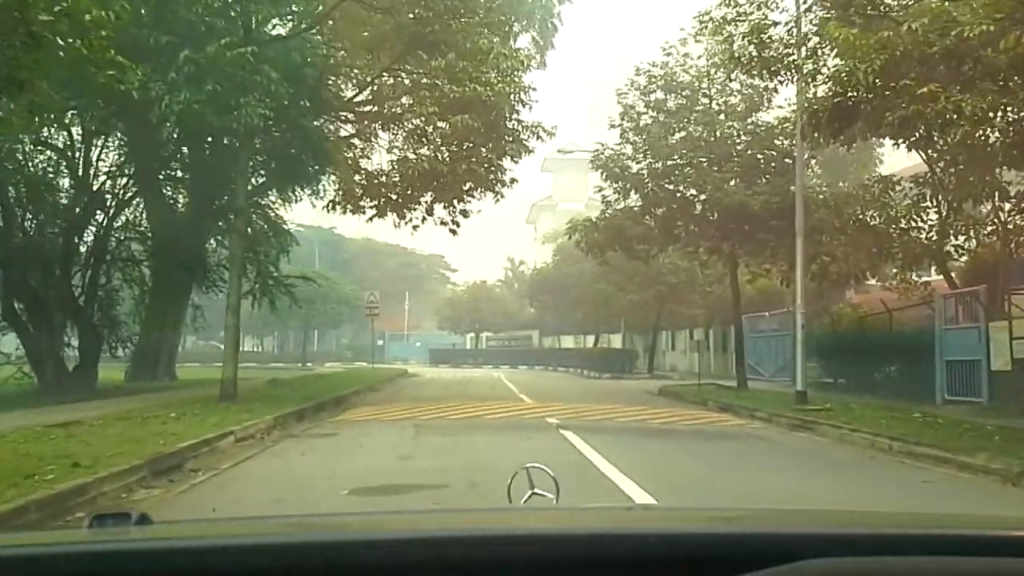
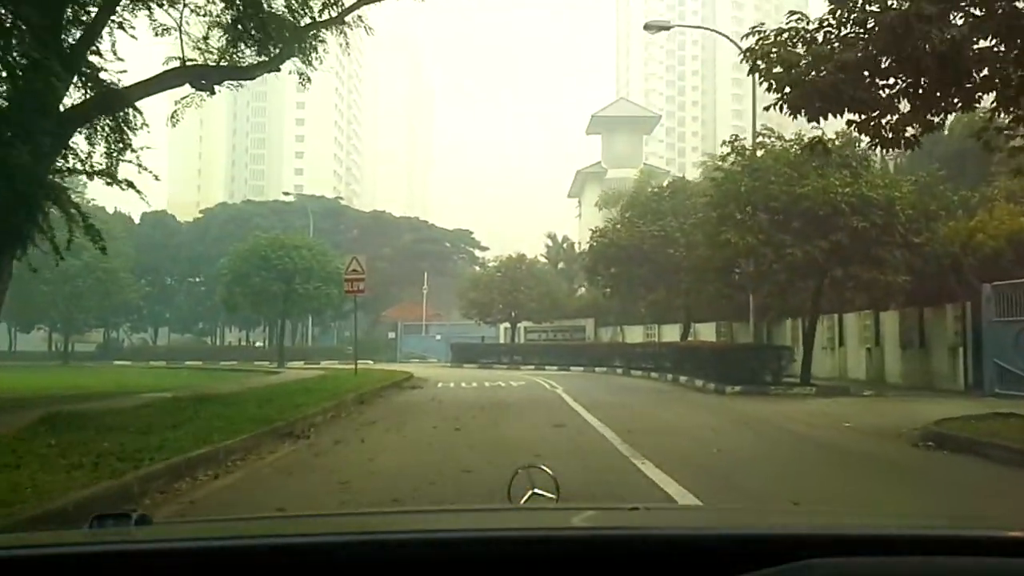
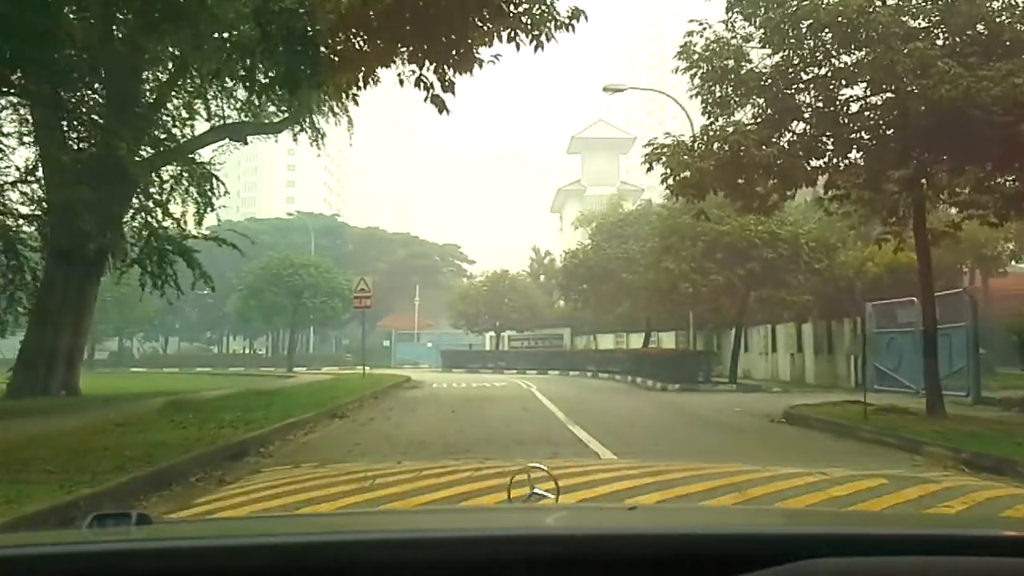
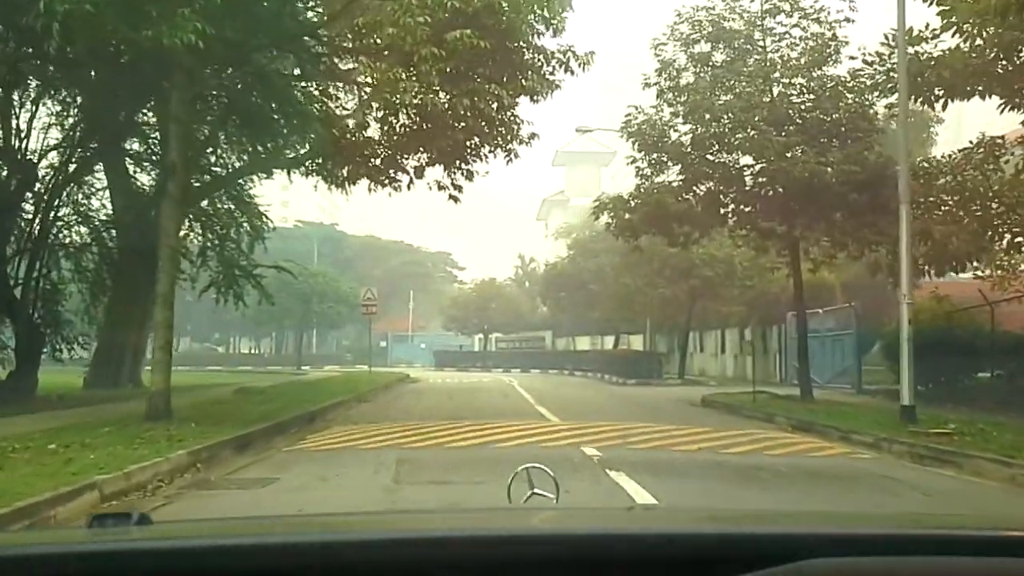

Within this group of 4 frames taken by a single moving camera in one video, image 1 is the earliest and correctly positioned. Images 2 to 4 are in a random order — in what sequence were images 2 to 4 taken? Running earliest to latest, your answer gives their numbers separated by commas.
4, 3, 2
